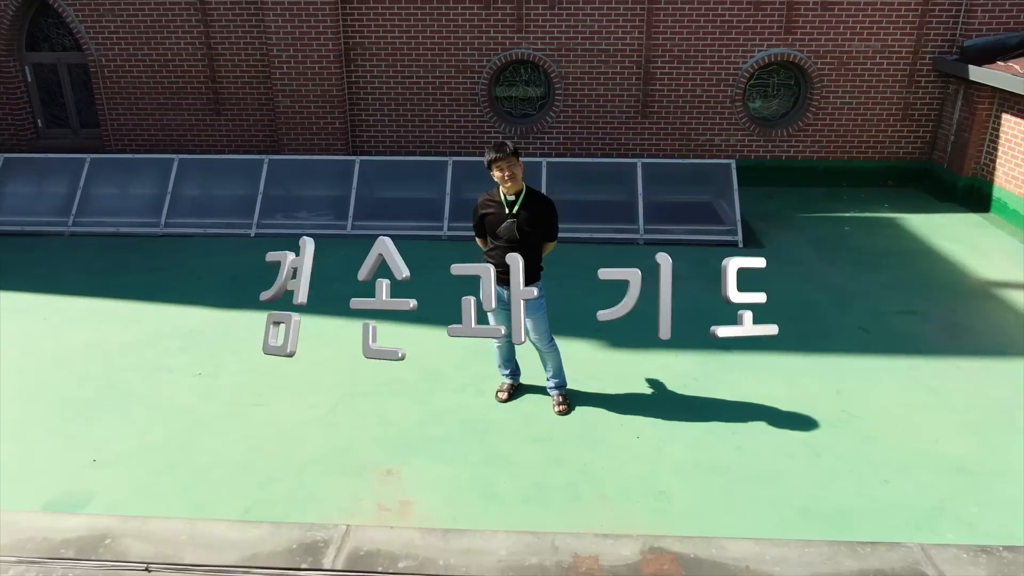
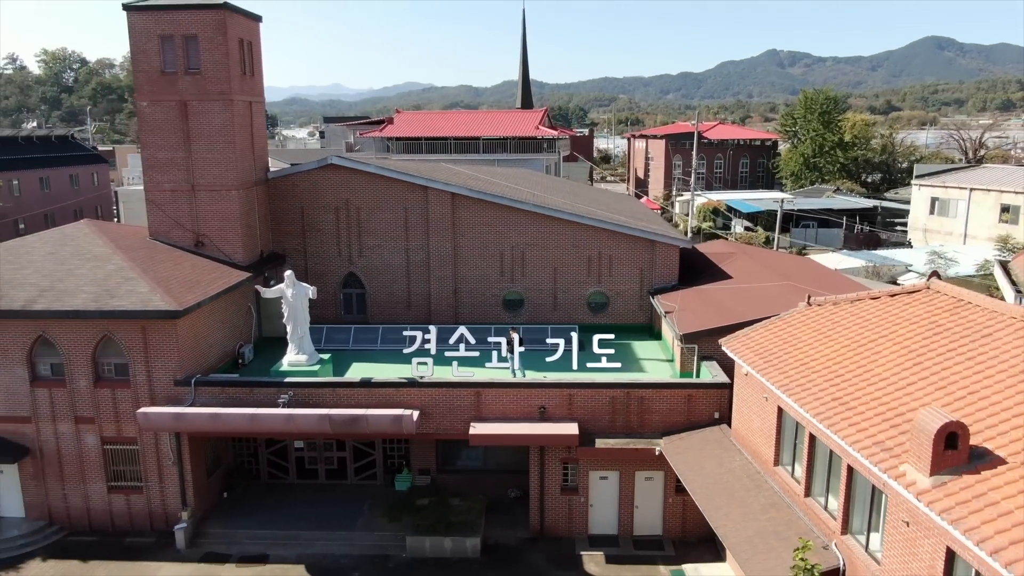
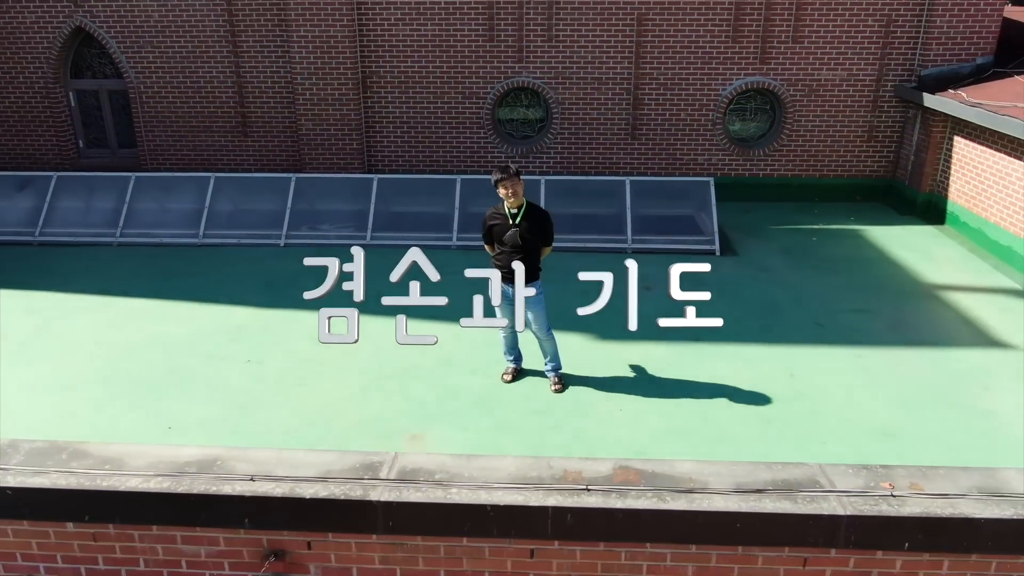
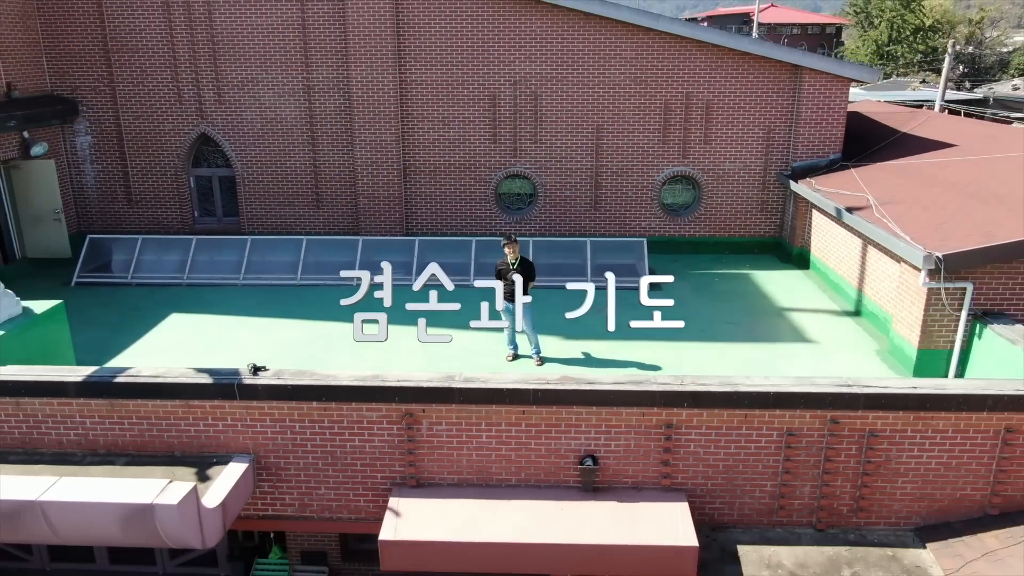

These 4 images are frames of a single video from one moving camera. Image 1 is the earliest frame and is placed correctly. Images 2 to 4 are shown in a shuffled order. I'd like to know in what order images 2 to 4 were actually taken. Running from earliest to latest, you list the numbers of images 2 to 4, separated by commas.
3, 4, 2
